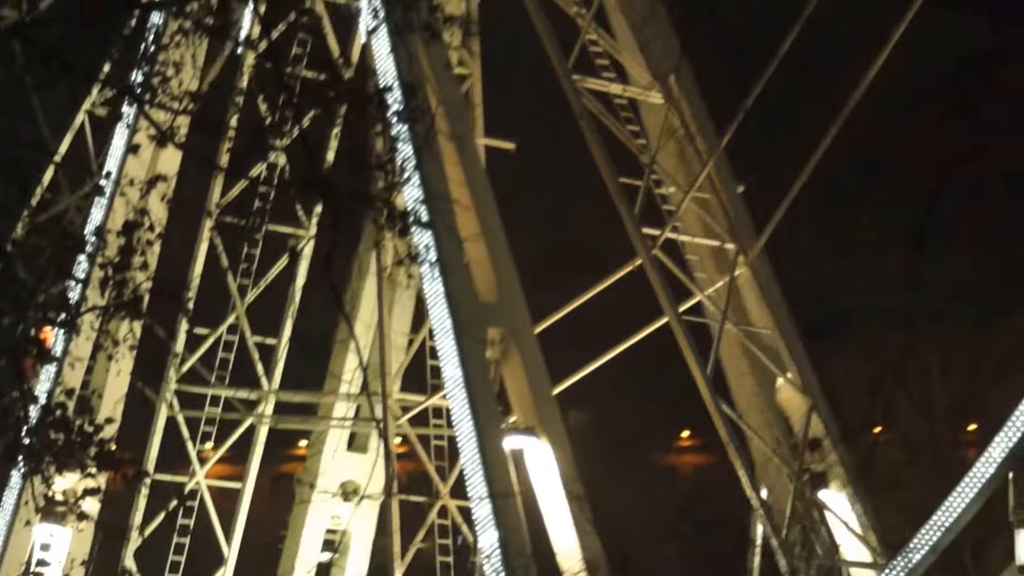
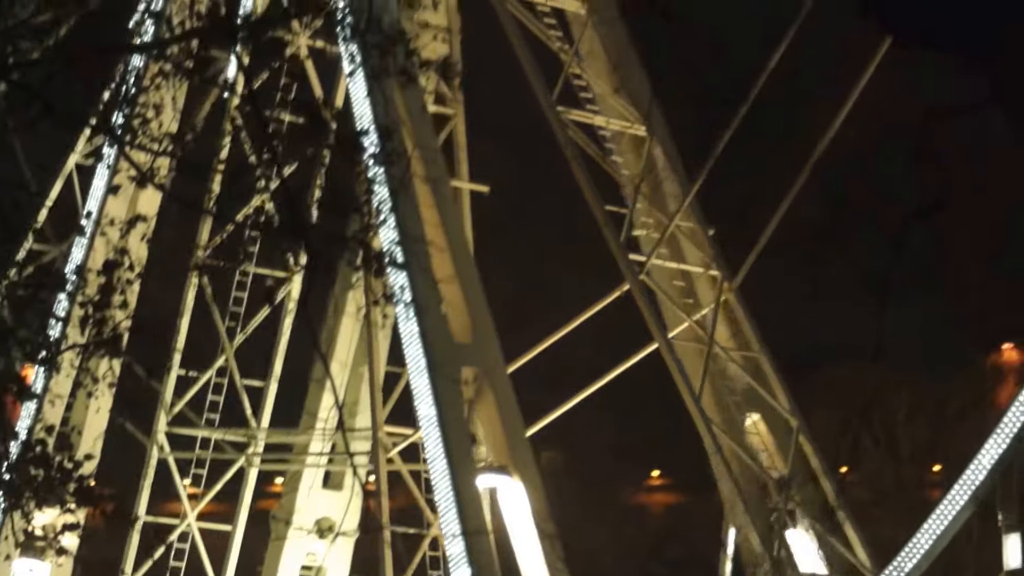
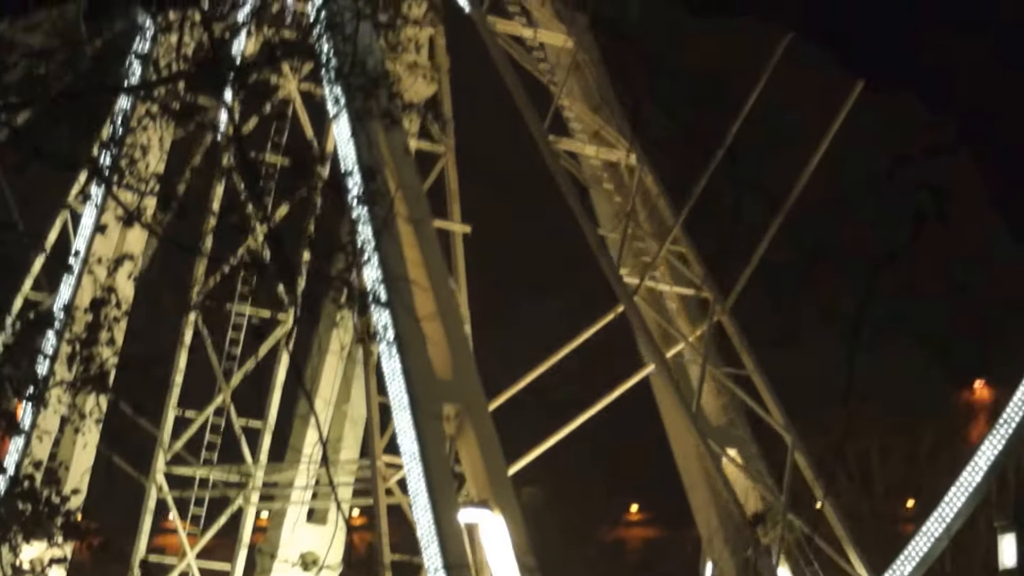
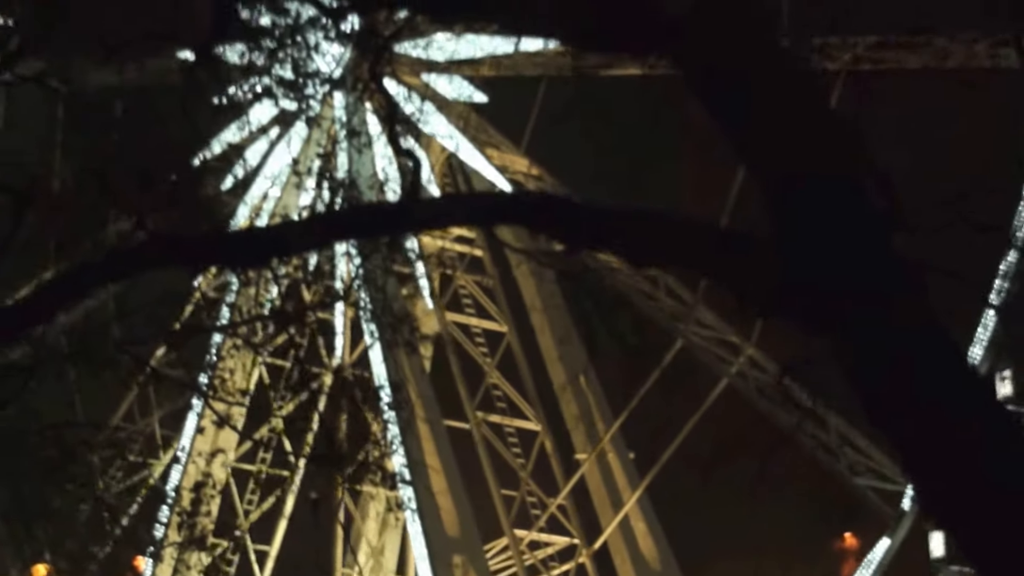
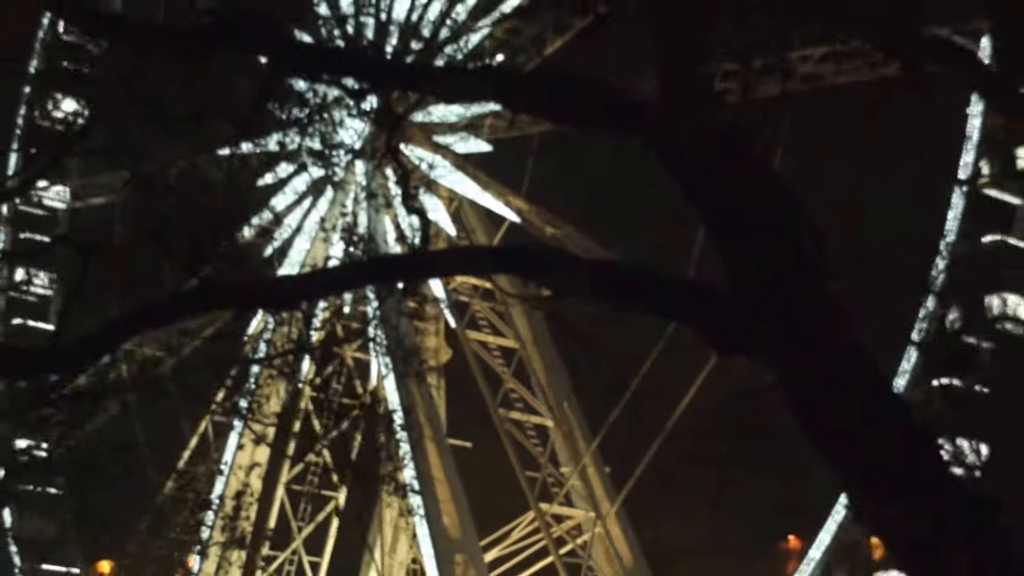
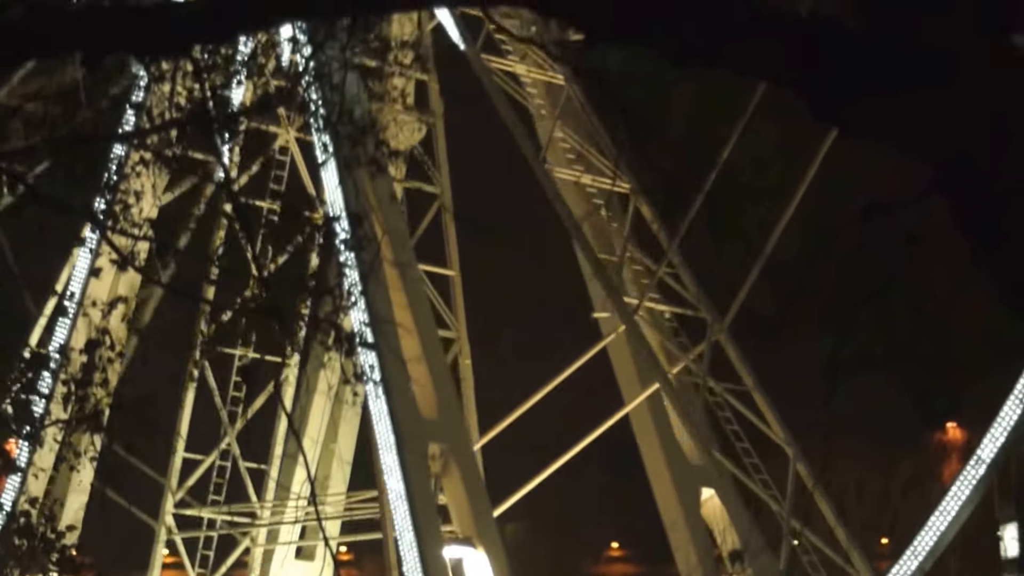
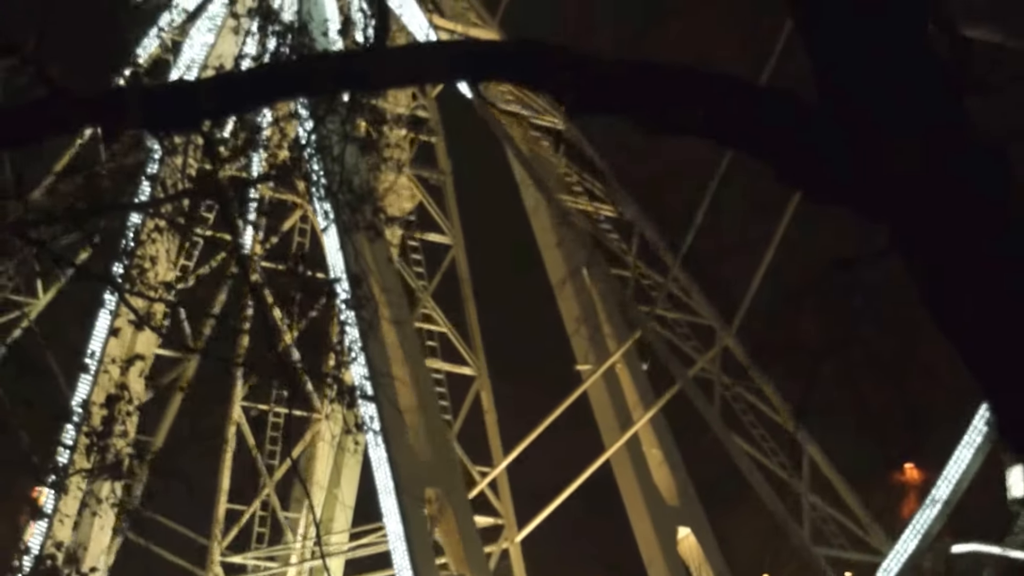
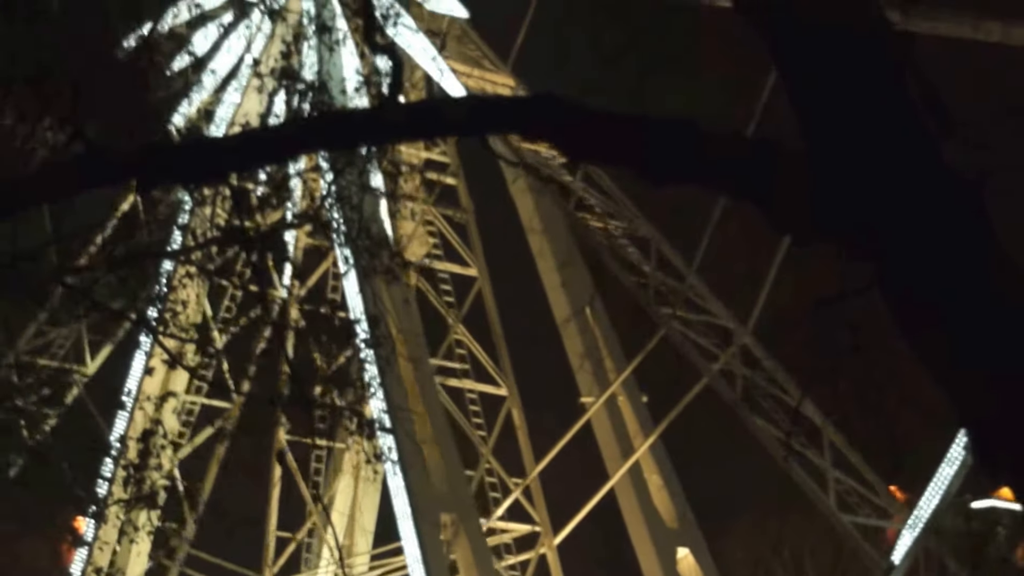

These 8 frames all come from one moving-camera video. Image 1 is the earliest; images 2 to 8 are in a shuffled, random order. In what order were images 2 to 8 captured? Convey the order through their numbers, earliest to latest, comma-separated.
2, 3, 6, 7, 8, 4, 5
